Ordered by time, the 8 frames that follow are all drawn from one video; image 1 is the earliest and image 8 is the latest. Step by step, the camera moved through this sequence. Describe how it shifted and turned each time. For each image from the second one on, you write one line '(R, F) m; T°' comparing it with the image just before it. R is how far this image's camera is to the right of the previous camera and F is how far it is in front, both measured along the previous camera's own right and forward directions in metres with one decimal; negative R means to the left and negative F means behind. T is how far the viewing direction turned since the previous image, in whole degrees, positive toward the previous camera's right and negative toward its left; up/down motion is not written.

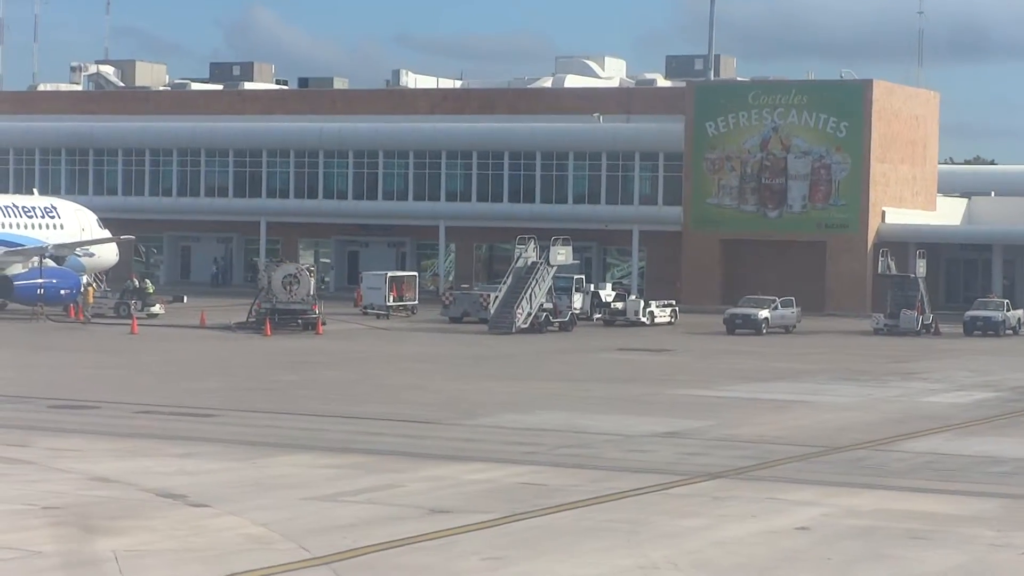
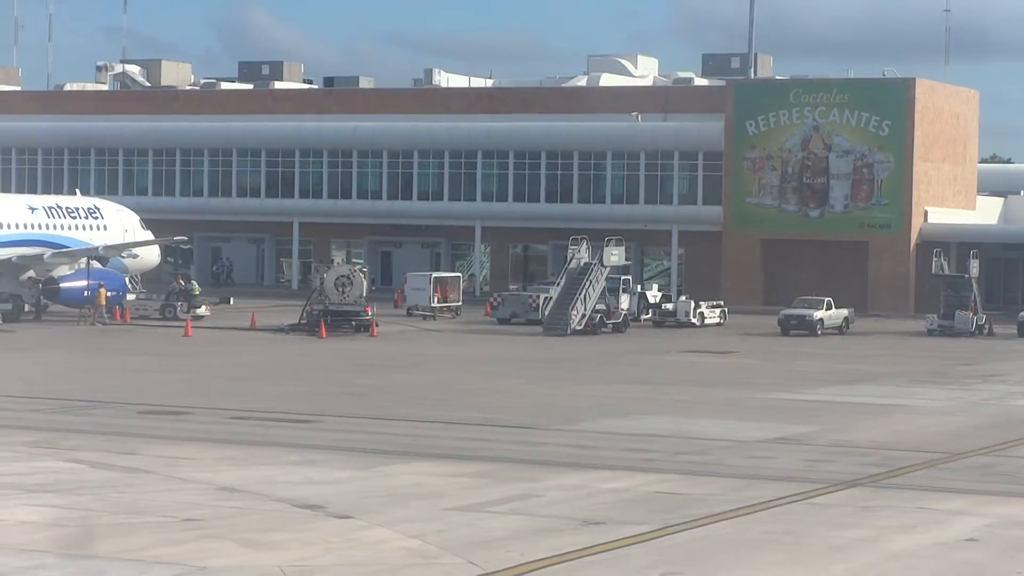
(-1.2, +0.6) m; 0°
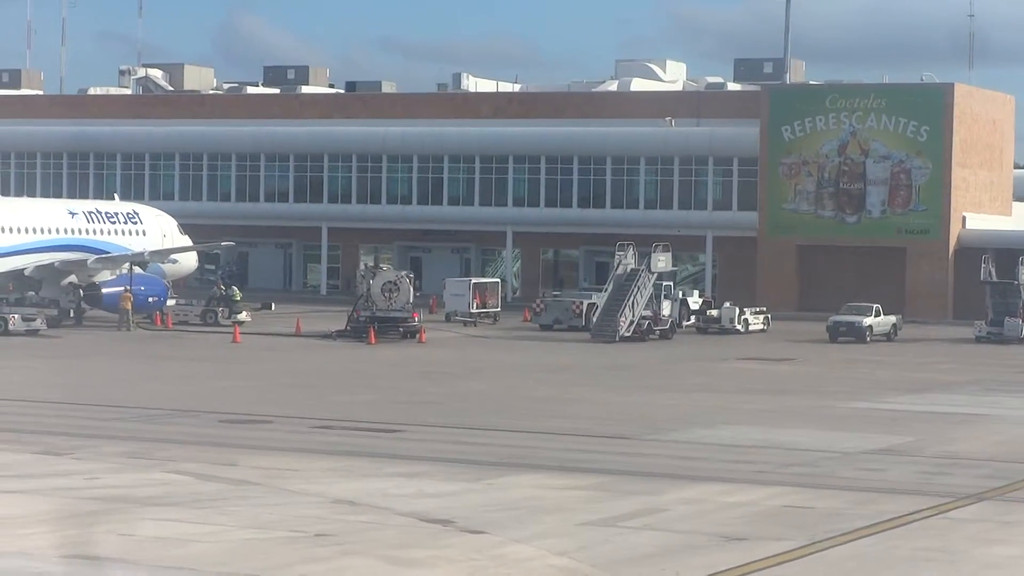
(-1.1, +0.5) m; 0°
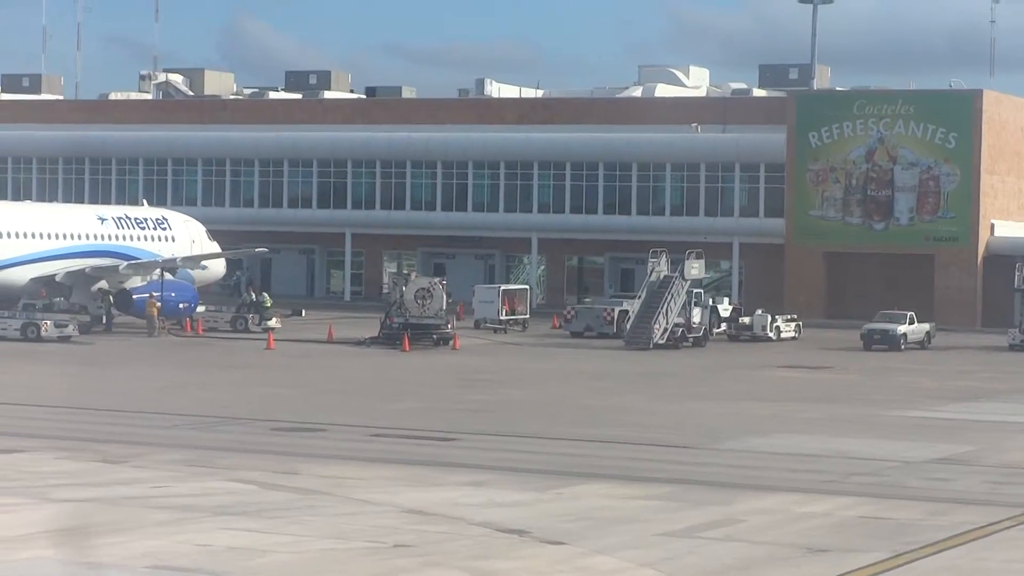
(-0.5, +0.2) m; 0°
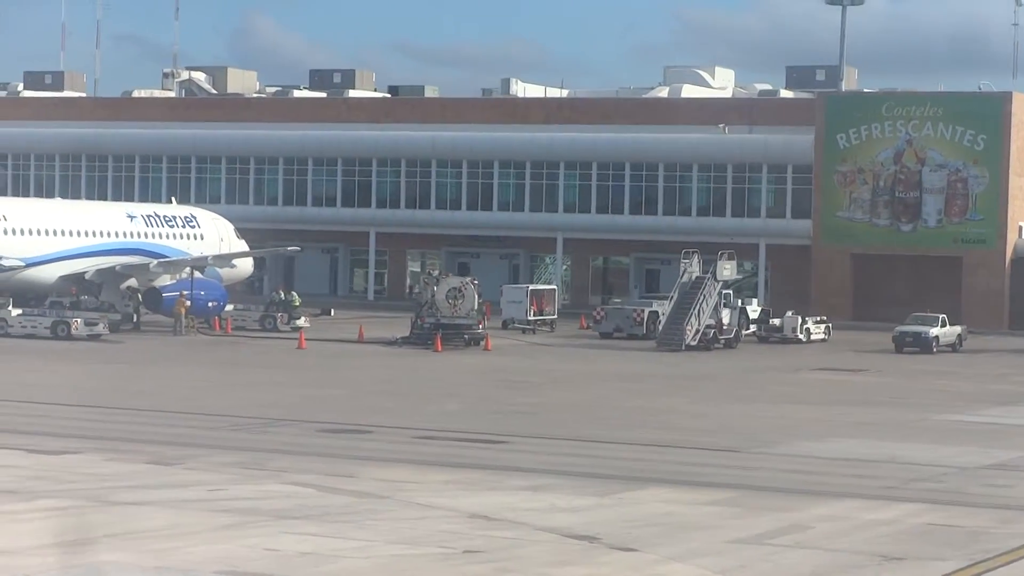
(-0.5, +0.2) m; 0°
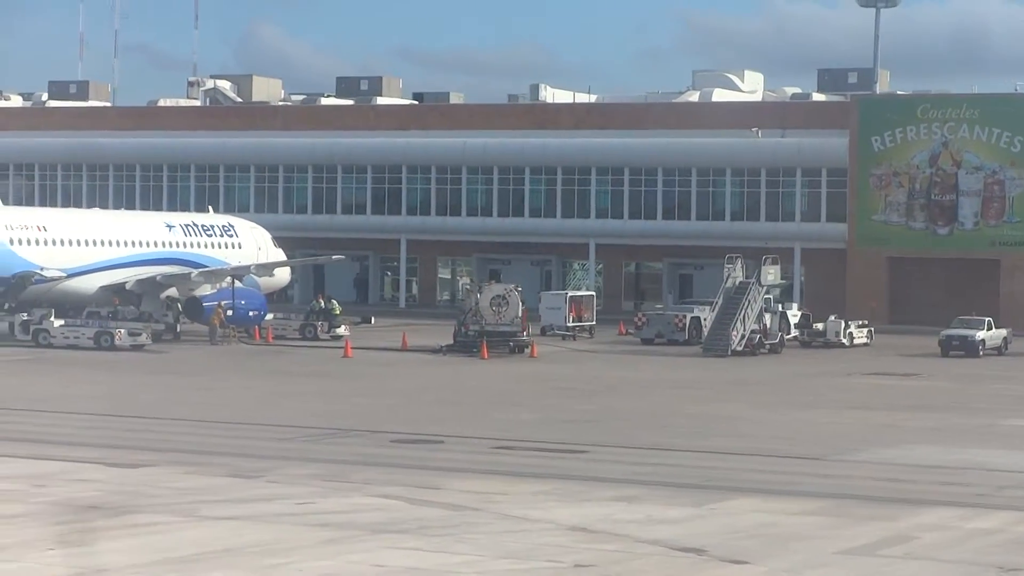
(-0.7, +0.3) m; 0°
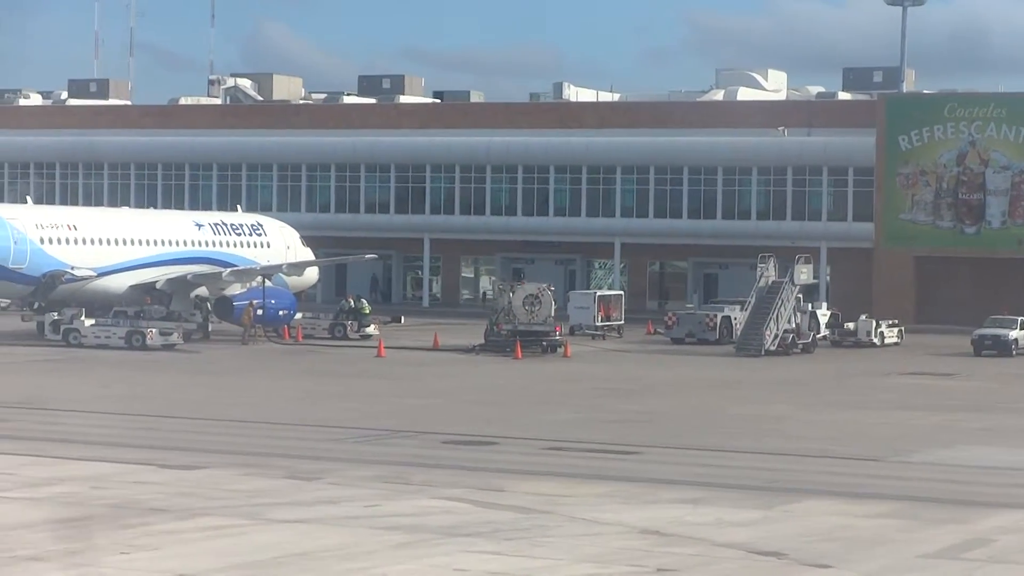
(-0.5, +0.2) m; 0°
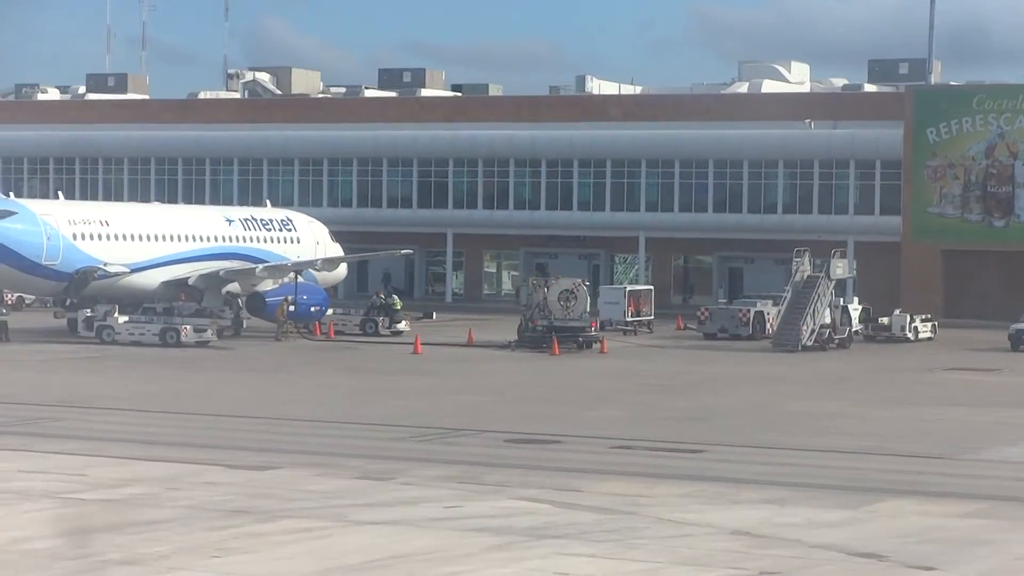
(-0.7, +0.3) m; 0°
